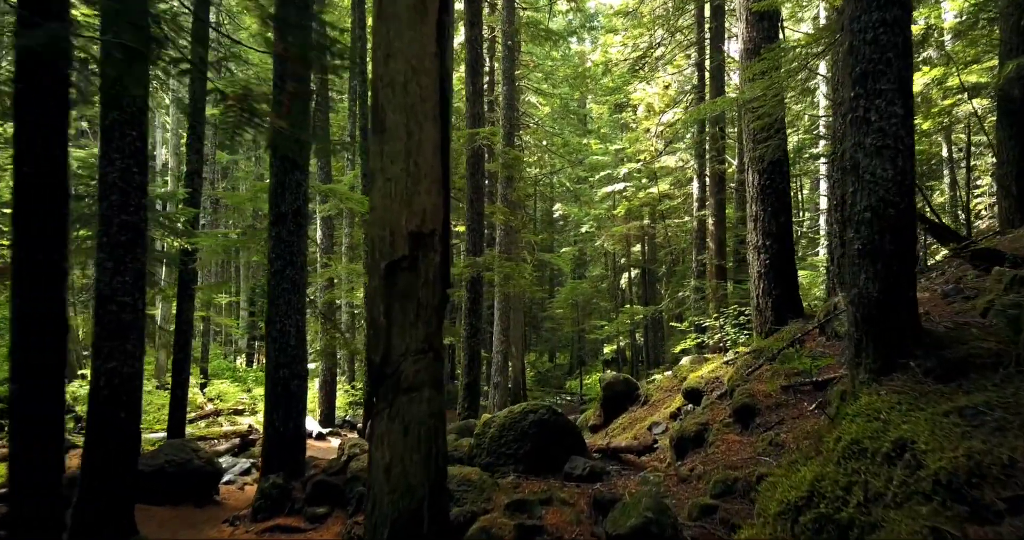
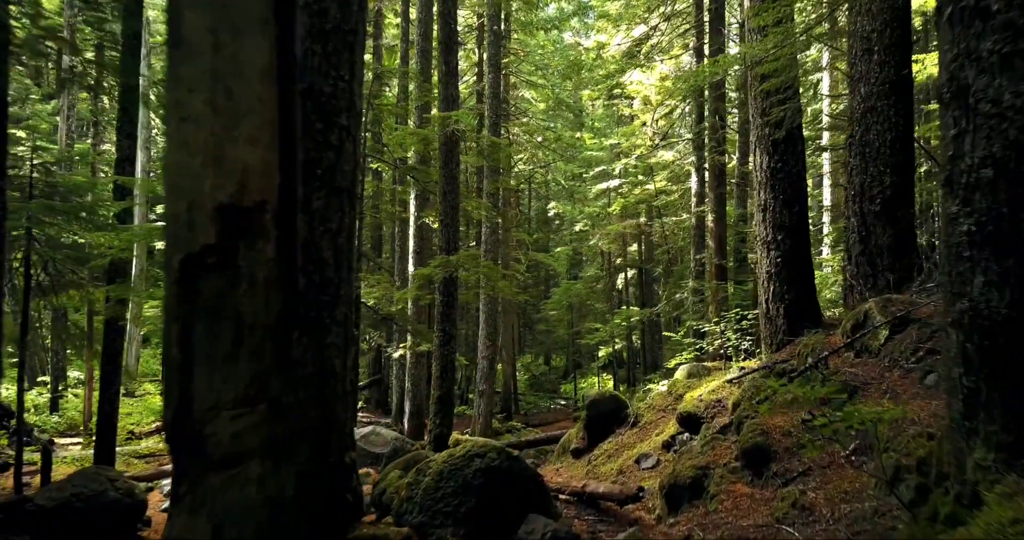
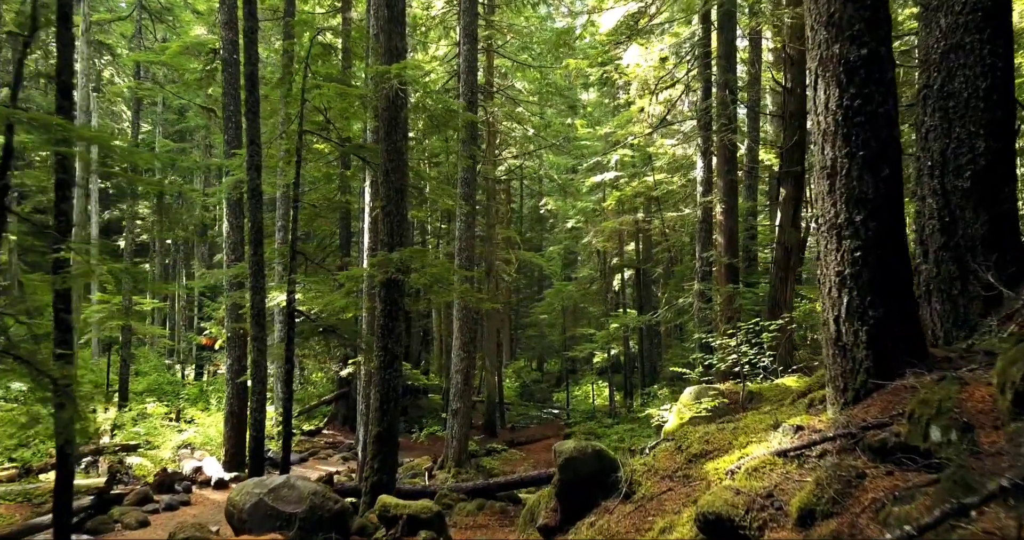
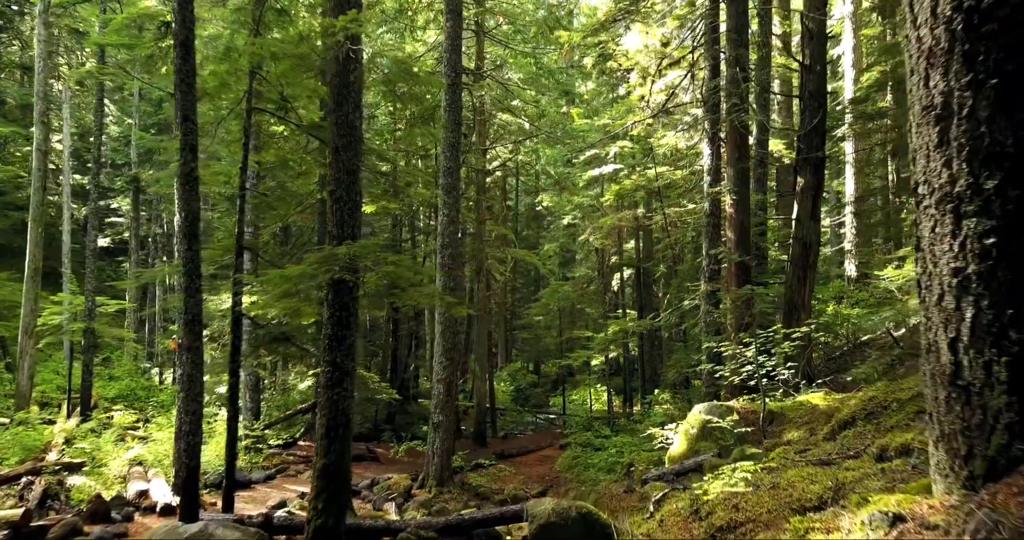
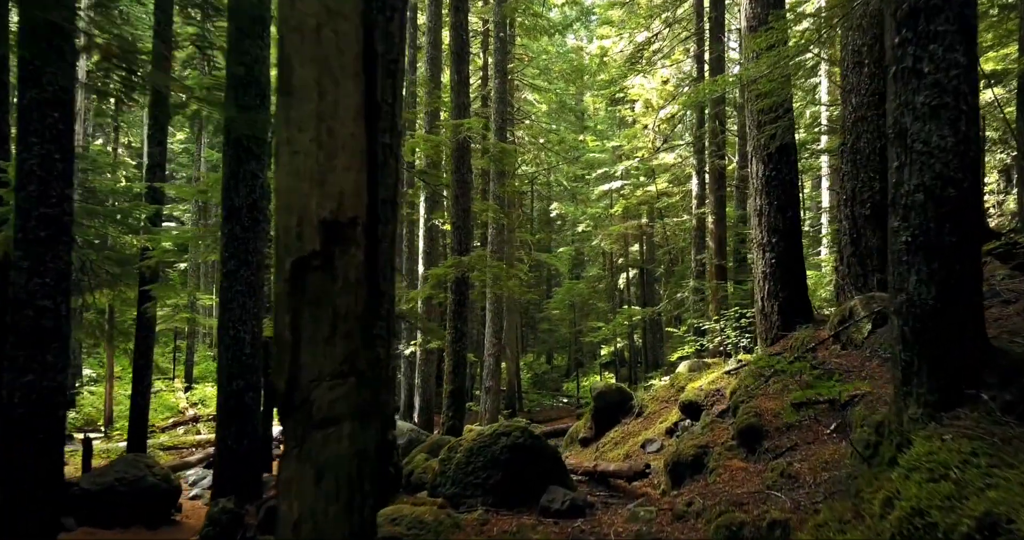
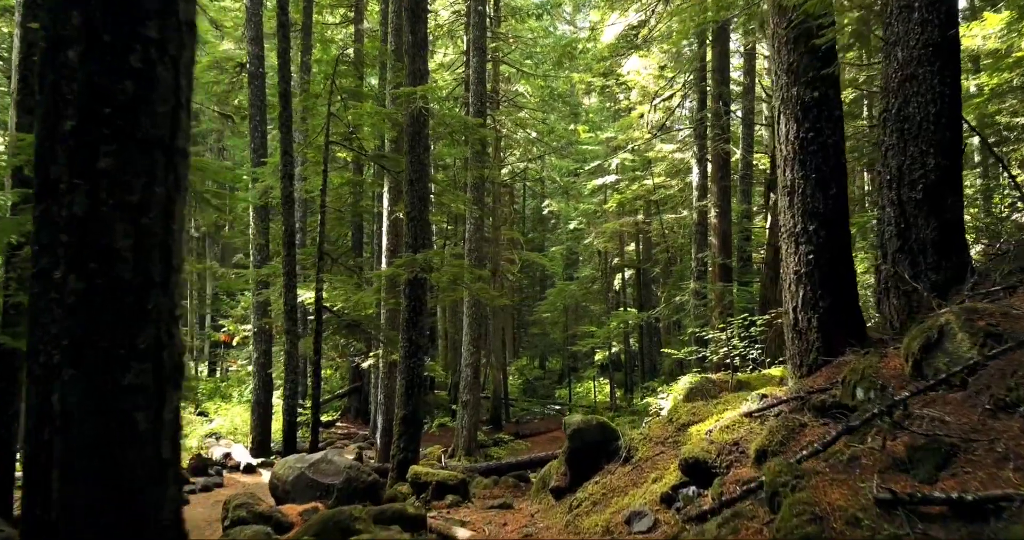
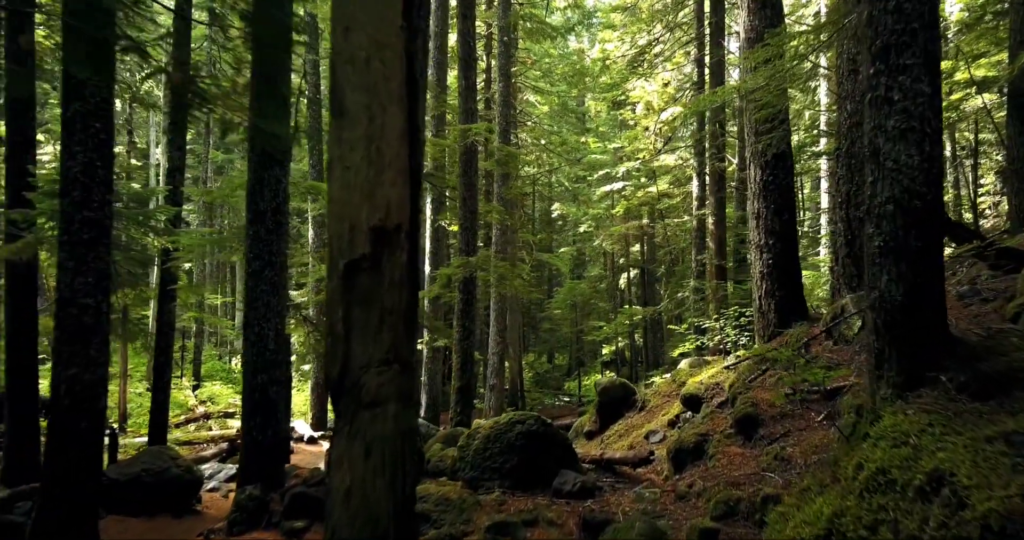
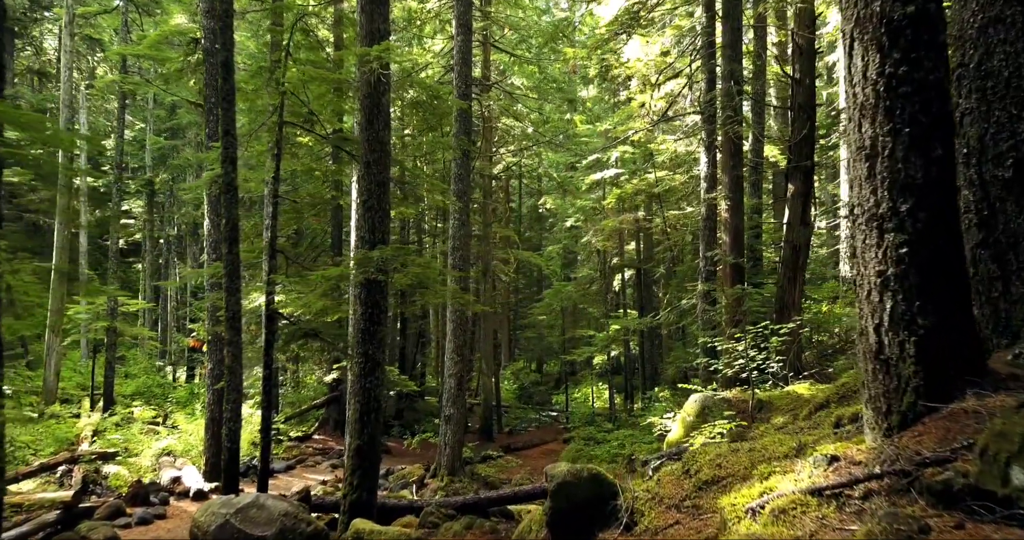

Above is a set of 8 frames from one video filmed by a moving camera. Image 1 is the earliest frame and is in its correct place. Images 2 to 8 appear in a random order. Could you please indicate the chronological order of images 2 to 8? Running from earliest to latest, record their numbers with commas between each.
7, 5, 2, 6, 3, 8, 4
